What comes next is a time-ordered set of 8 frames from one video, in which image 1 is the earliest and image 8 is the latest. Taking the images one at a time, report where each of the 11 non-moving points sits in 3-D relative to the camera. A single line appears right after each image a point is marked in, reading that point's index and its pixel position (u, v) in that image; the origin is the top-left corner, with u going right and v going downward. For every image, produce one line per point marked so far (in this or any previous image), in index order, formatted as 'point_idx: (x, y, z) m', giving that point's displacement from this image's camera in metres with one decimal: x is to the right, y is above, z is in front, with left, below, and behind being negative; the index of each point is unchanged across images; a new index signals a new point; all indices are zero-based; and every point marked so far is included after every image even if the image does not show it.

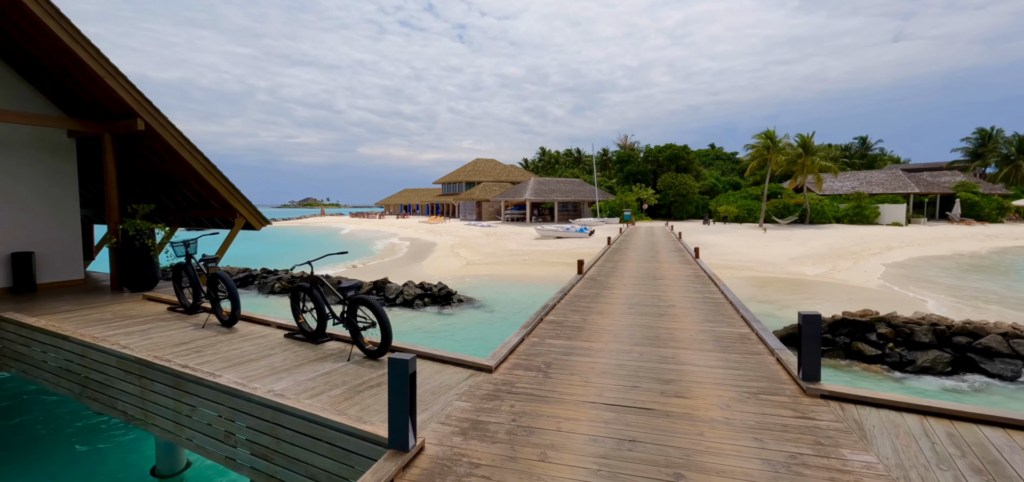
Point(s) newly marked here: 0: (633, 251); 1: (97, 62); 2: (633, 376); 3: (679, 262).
0: (+4.2, -0.4, +15.1) m
1: (-5.6, +2.4, +5.7) m
2: (+1.2, -1.3, +4.2) m
3: (+4.9, -0.6, +12.9) m
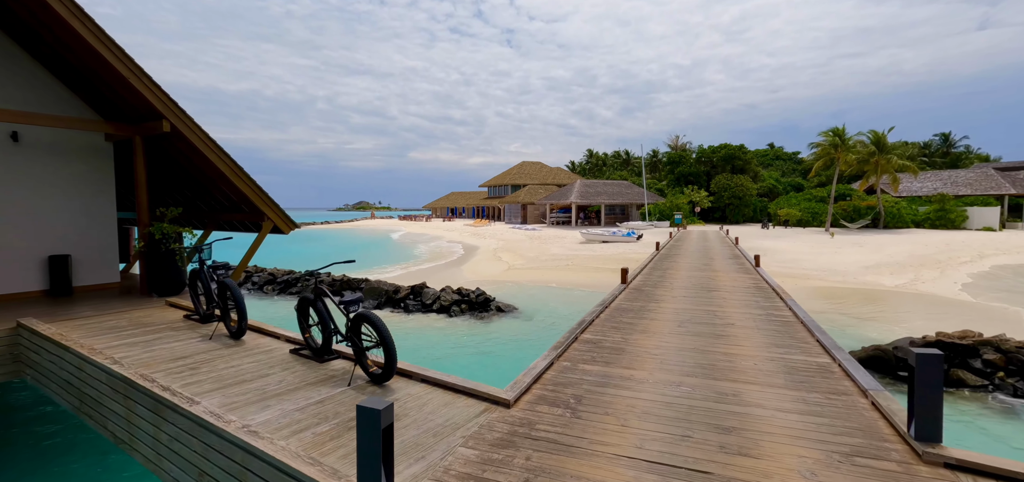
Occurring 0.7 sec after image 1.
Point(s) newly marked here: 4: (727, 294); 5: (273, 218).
0: (+5.6, -0.6, +13.9) m
1: (-5.2, +2.4, +5.7) m
2: (+1.3, -1.4, +3.4) m
3: (+6.0, -0.8, +11.6) m
4: (+4.3, -1.1, +8.6) m
5: (-4.2, +0.5, +7.6) m
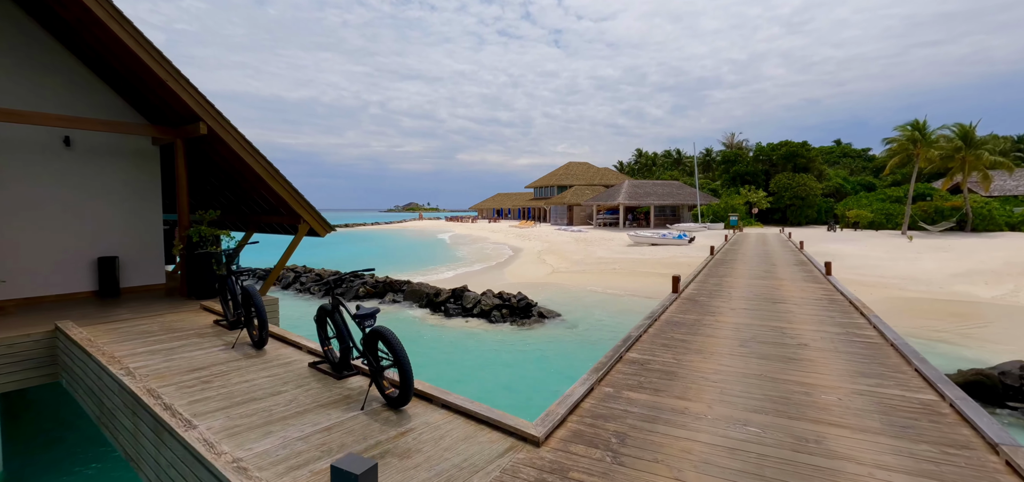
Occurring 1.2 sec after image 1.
0: (+6.8, -0.7, +12.7) m
1: (-4.7, +2.3, +5.7) m
2: (+1.5, -1.5, +2.7) m
3: (+7.0, -0.9, +10.4) m
4: (+5.1, -1.2, +7.6) m
5: (-3.5, +0.4, +7.5) m
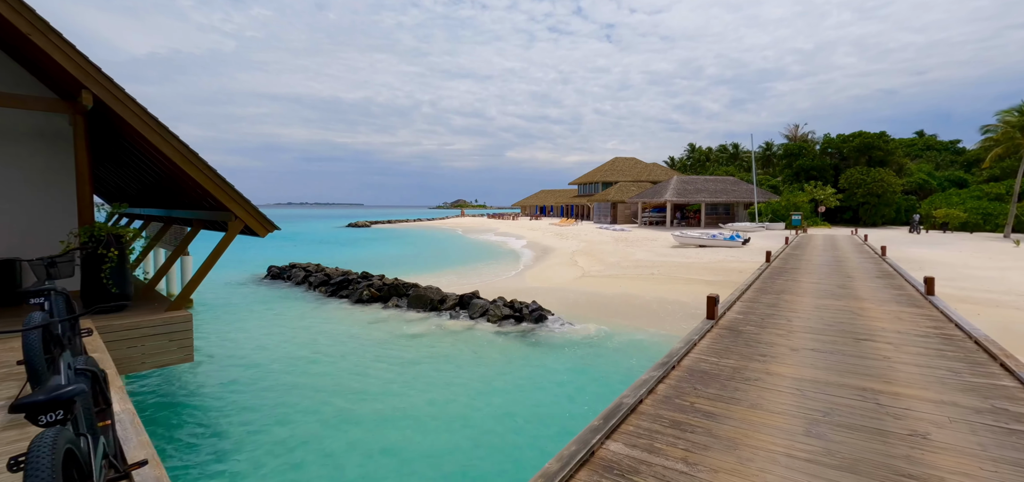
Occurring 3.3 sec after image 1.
0: (+7.0, -0.8, +10.2) m
1: (-5.1, +2.3, +4.4) m
2: (+0.6, -1.6, +0.8) m
3: (+7.0, -1.0, +7.9) m
4: (+4.7, -1.3, +5.3) m
5: (-3.8, +0.4, +6.1) m
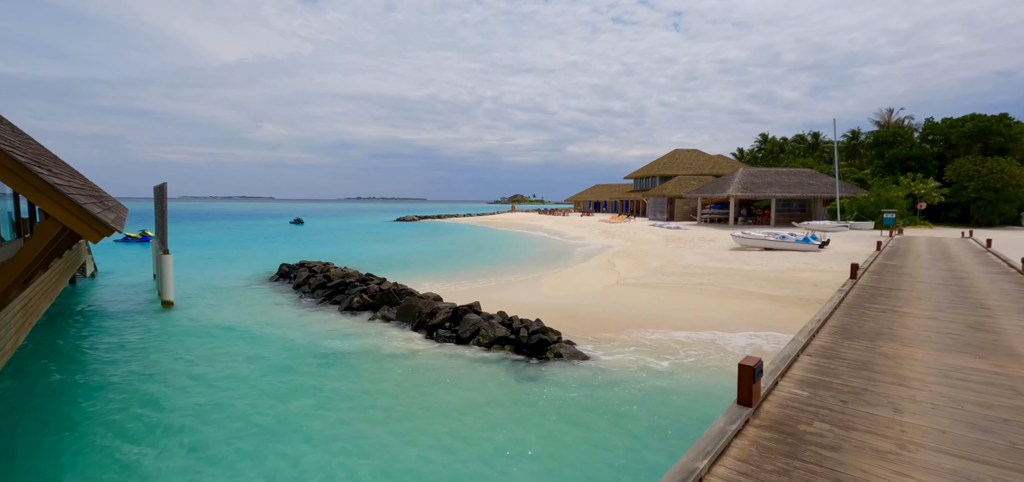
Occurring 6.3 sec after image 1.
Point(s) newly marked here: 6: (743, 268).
0: (+6.6, -1.1, +7.0) m
1: (-6.2, +2.2, +2.8) m
2: (-1.0, -1.8, -1.5) m
3: (+6.3, -1.3, +4.7) m
4: (+3.6, -1.5, +2.5) m
5: (-4.7, +0.3, +4.3) m
6: (+8.8, -1.1, +16.4) m
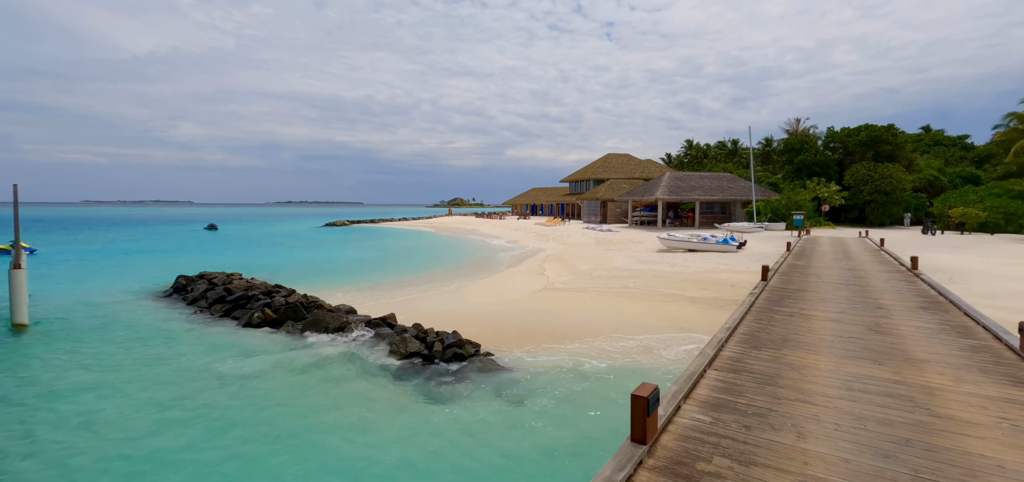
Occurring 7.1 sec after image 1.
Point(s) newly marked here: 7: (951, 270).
0: (+5.1, -1.1, +7.1) m
1: (-7.1, +2.0, +1.3) m
2: (-1.3, -1.9, -2.3) m
3: (+5.0, -1.3, +4.8) m
4: (+2.8, -1.6, +2.2) m
5: (-5.8, +0.1, +3.0) m
6: (+6.0, -1.1, +16.7) m
7: (+13.3, -0.9, +13.0) m
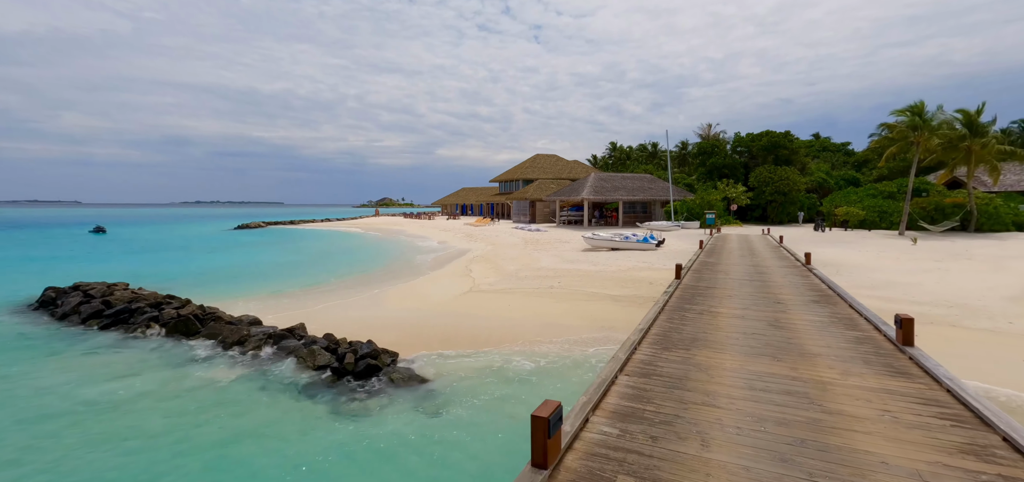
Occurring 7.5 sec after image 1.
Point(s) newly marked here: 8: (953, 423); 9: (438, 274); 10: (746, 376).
0: (+3.7, -1.1, +7.3) m
1: (-7.5, +1.9, -0.2) m
2: (-1.2, -1.9, -2.9) m
3: (+4.0, -1.3, +5.1) m
4: (+2.1, -1.6, +2.2) m
5: (-6.4, 0.0, +1.6) m
6: (+3.1, -1.1, +17.0) m
7: (+10.9, -0.7, +14.5) m
8: (+3.4, -1.5, +3.2) m
9: (-3.1, -1.4, +18.1) m
10: (+2.3, -1.3, +4.2) m
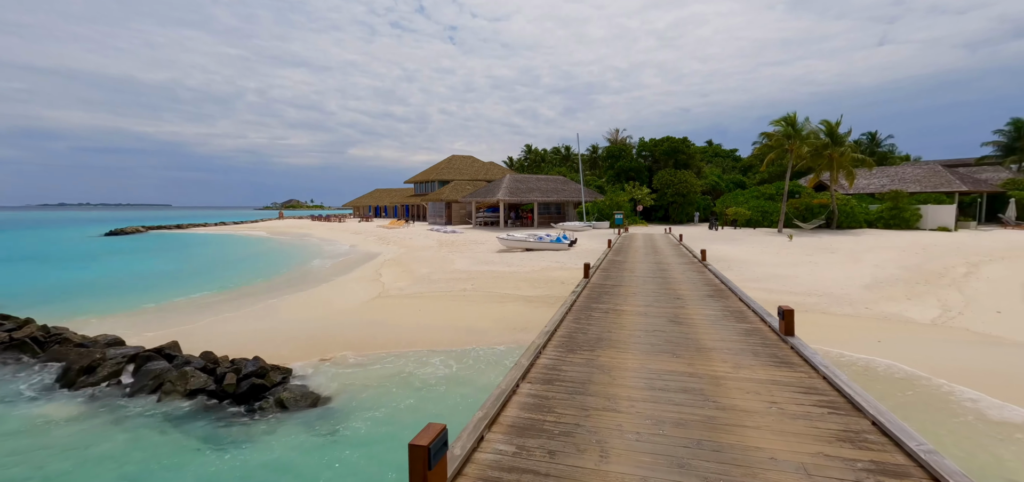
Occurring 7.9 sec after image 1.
0: (+2.1, -1.0, +7.5) m
1: (-7.6, +1.8, -2.0) m
2: (-0.8, -1.9, -3.5) m
3: (+2.8, -1.2, +5.3) m
4: (+1.5, -1.5, +2.1) m
5: (-6.8, -0.1, 0.0) m
6: (-0.2, -1.2, +16.9) m
7: (+7.9, -0.6, +15.8) m
8: (+2.6, -1.4, +3.4) m
9: (-6.6, -1.6, +16.8) m
10: (+1.3, -1.3, +4.1) m
